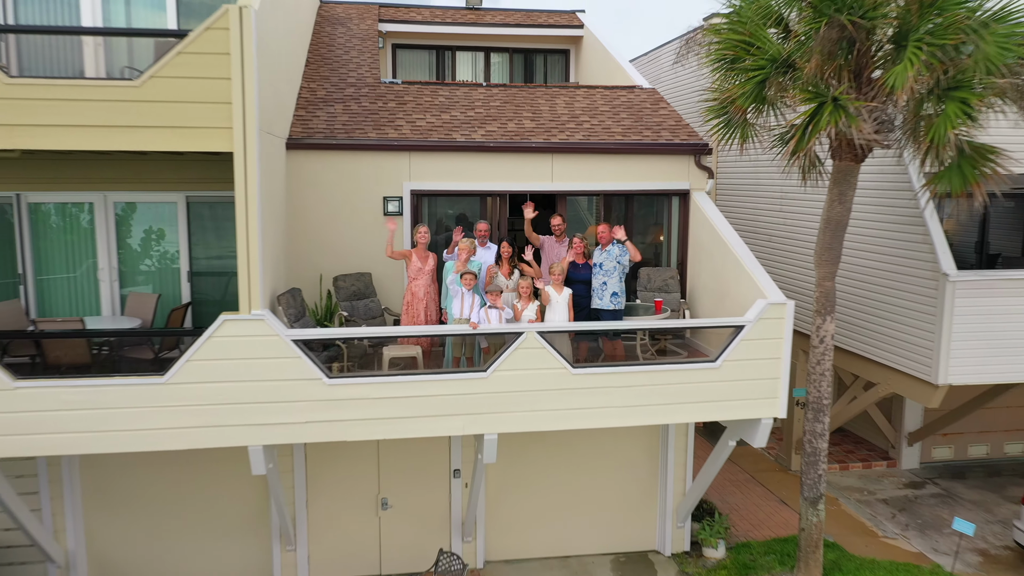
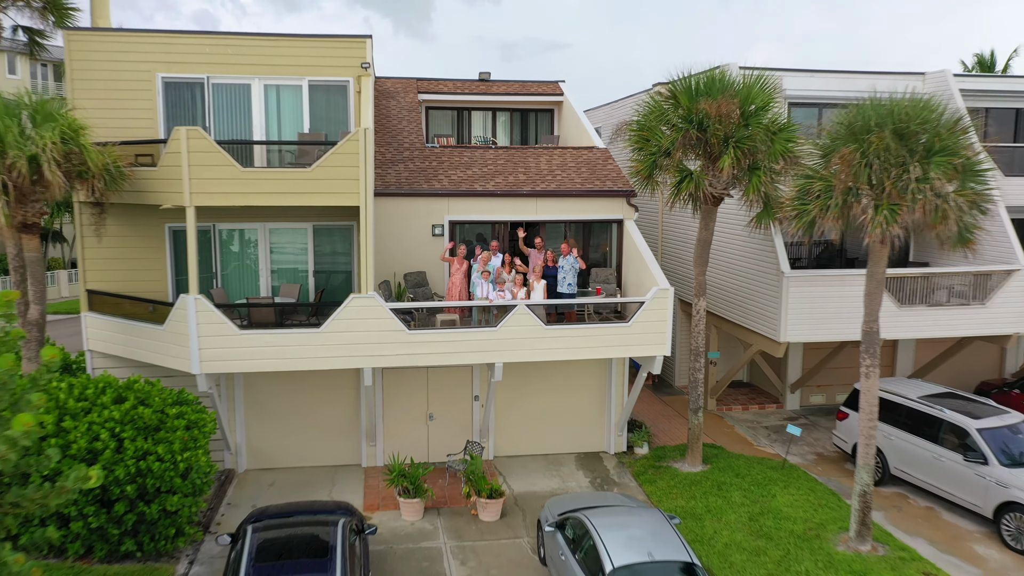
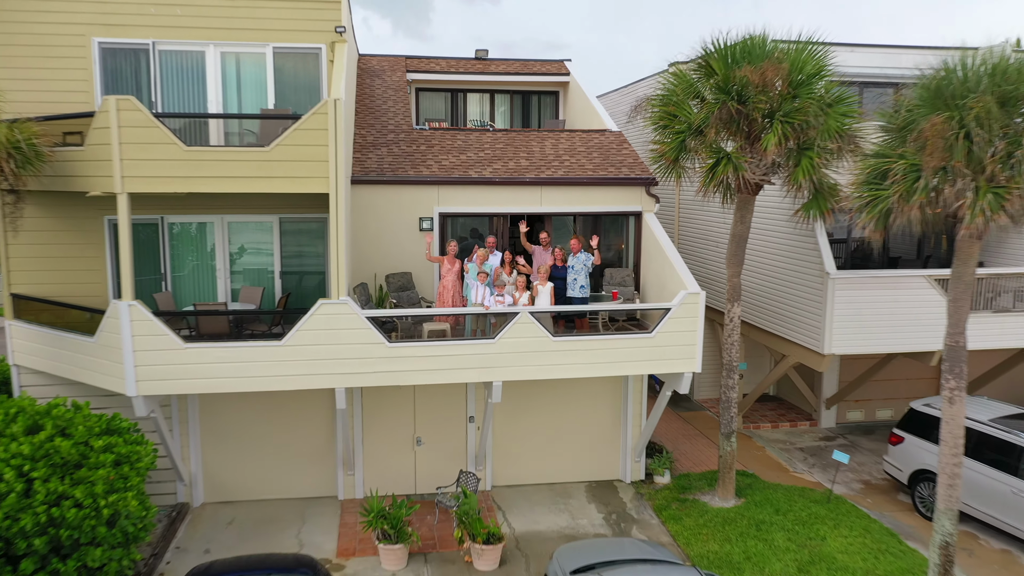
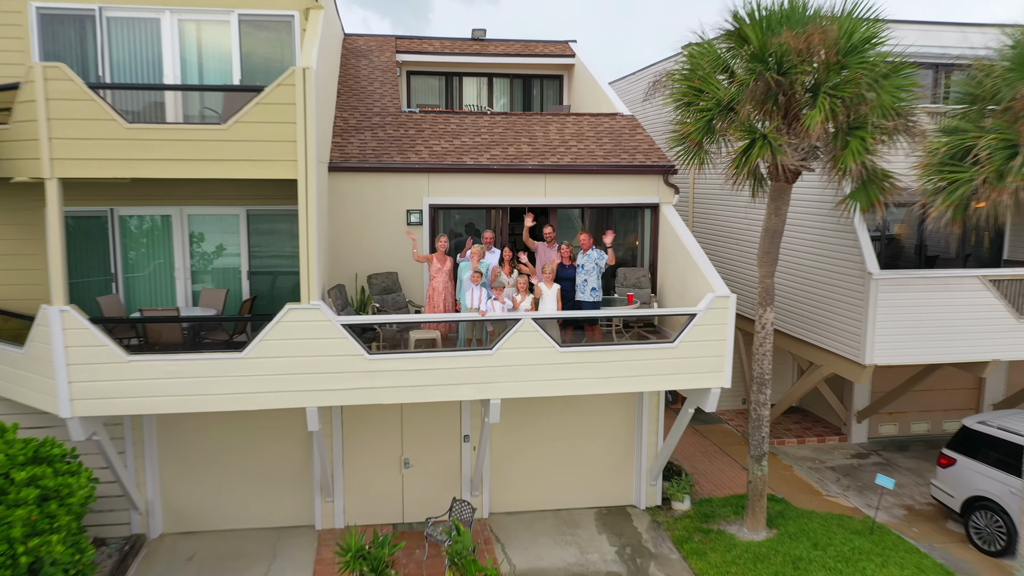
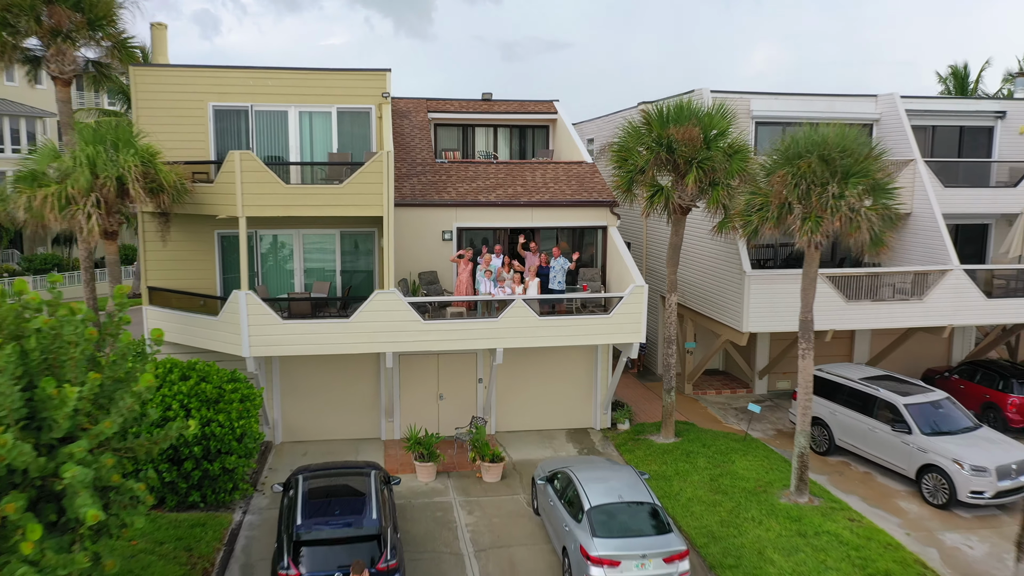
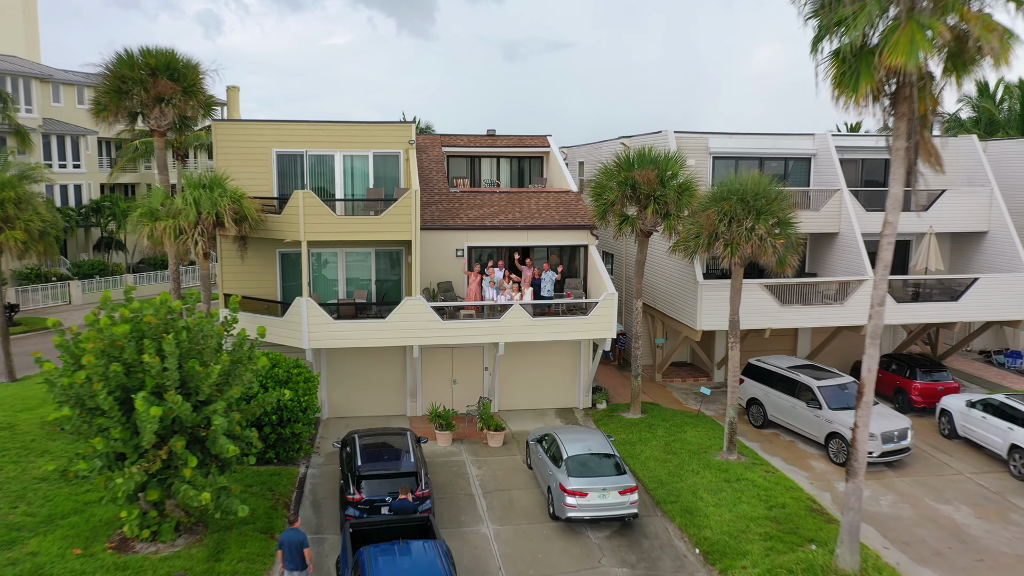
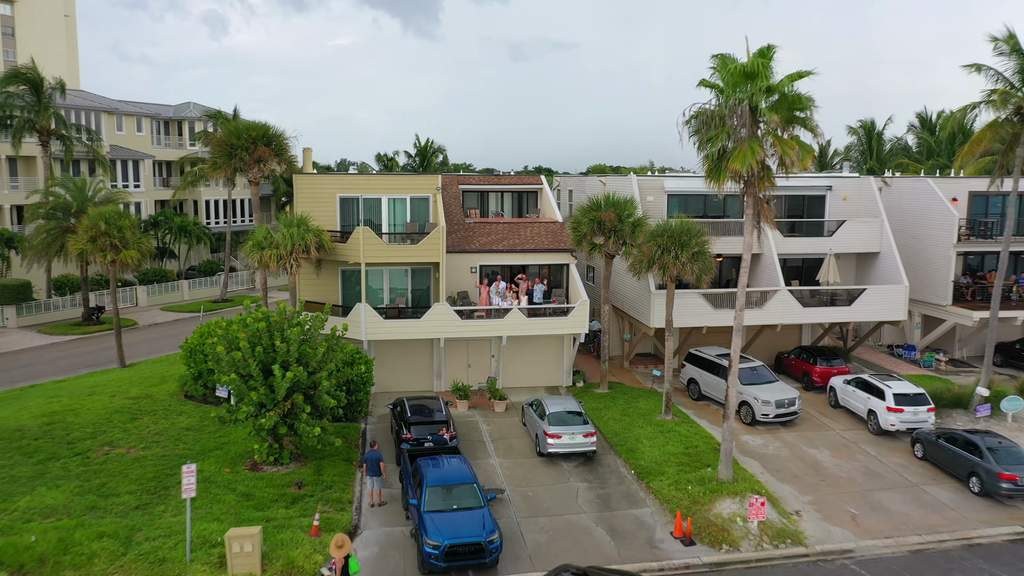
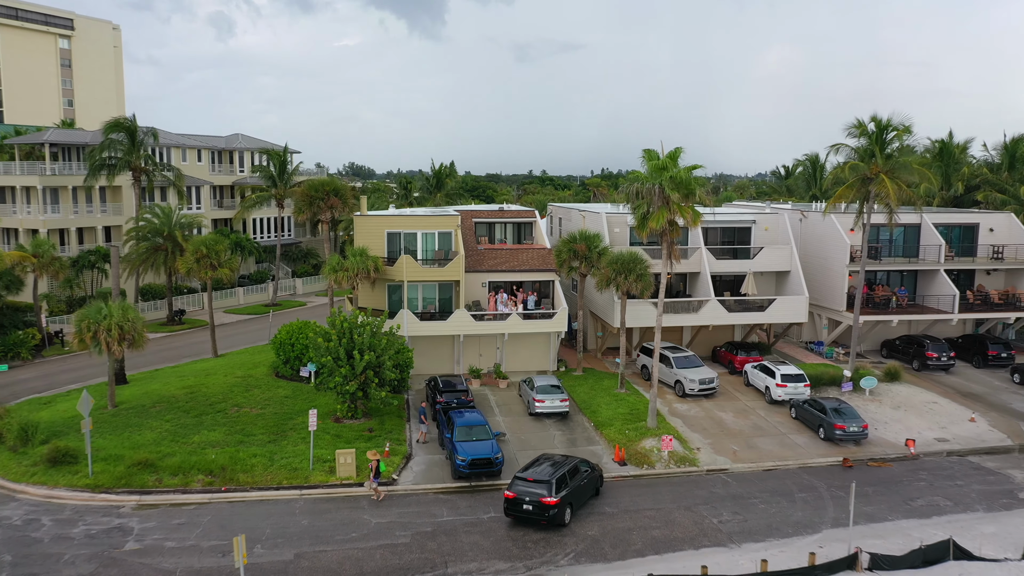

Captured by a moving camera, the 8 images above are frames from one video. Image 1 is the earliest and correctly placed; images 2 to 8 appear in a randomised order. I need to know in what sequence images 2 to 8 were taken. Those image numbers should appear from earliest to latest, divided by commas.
4, 3, 2, 5, 6, 7, 8
